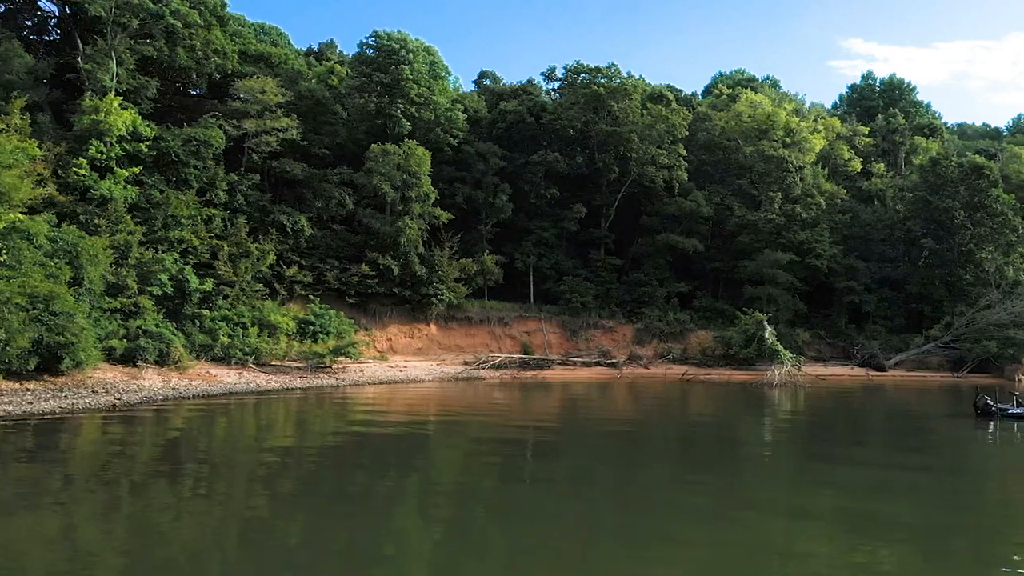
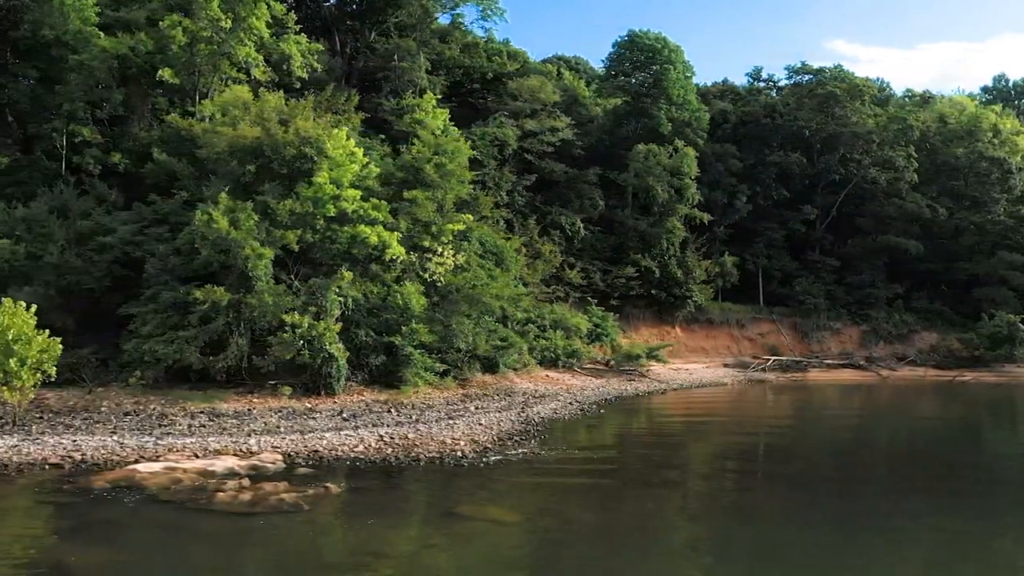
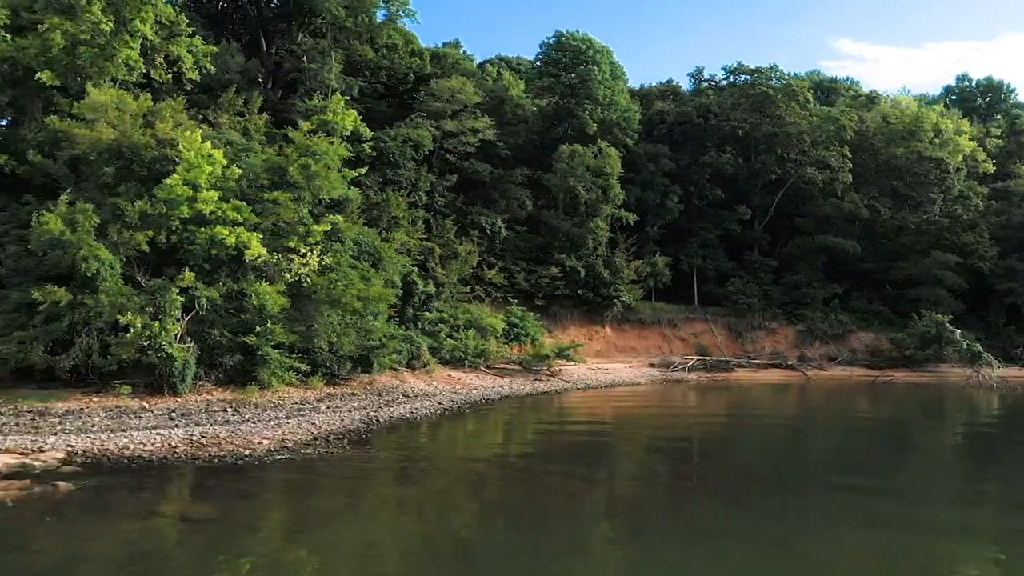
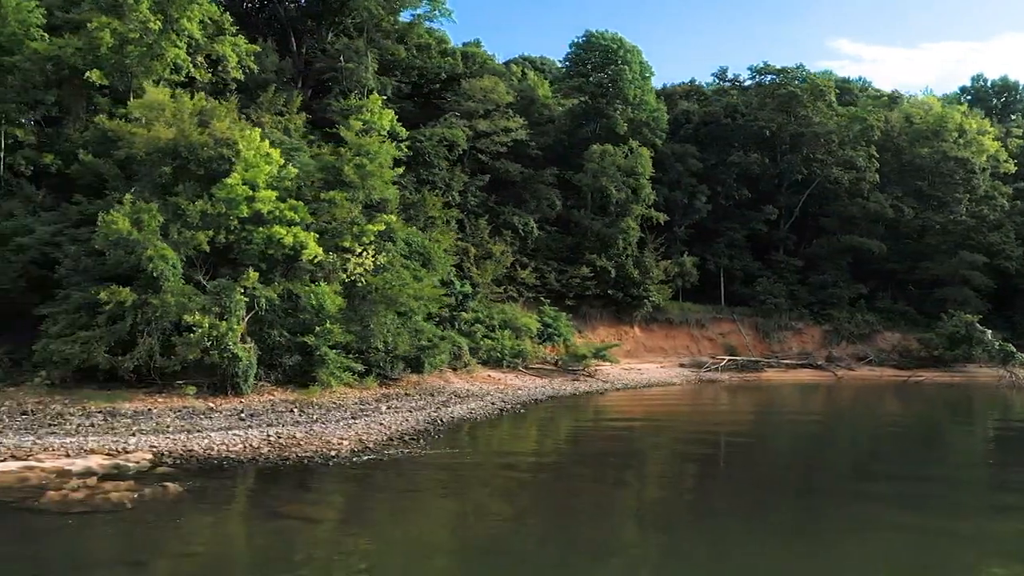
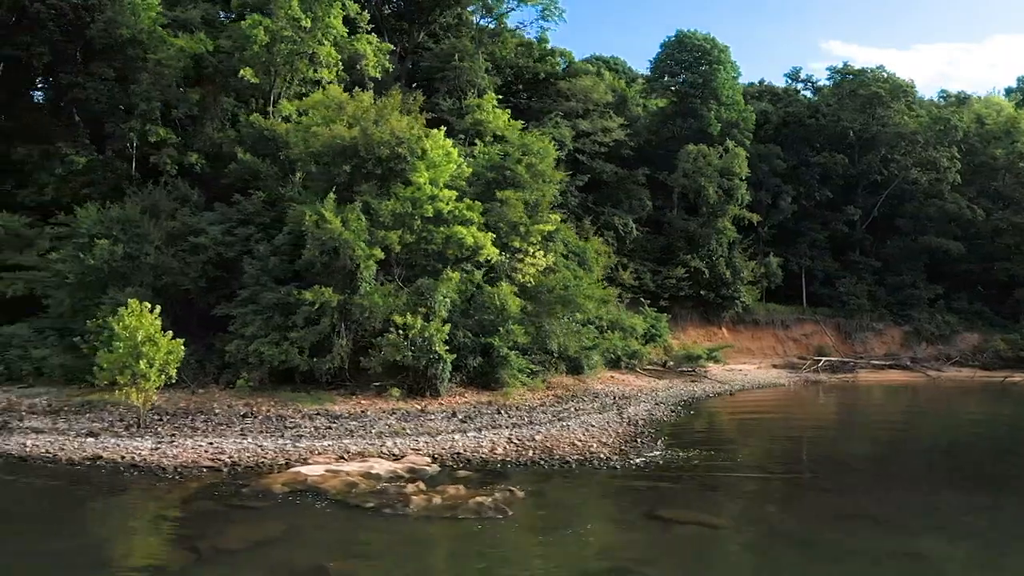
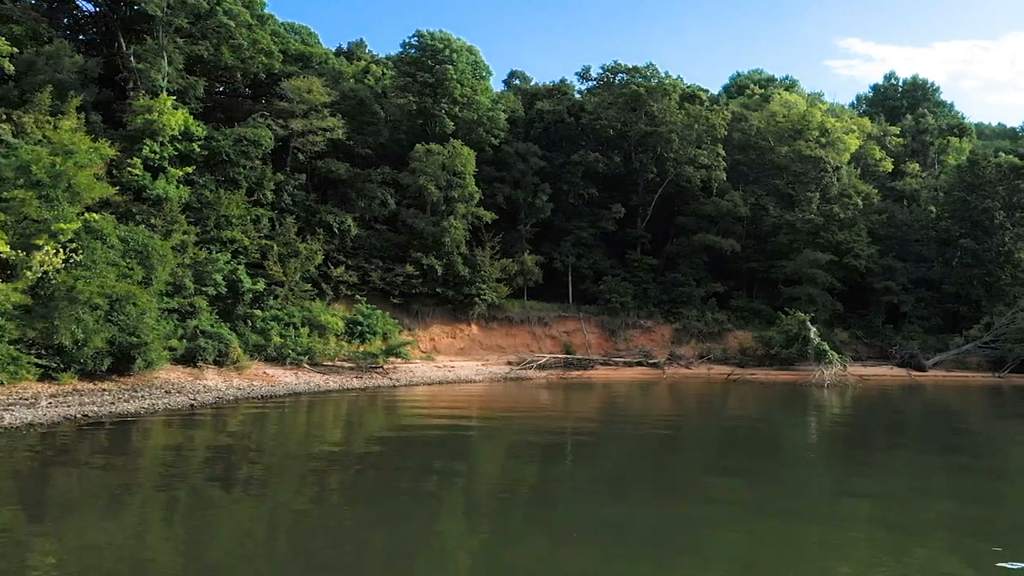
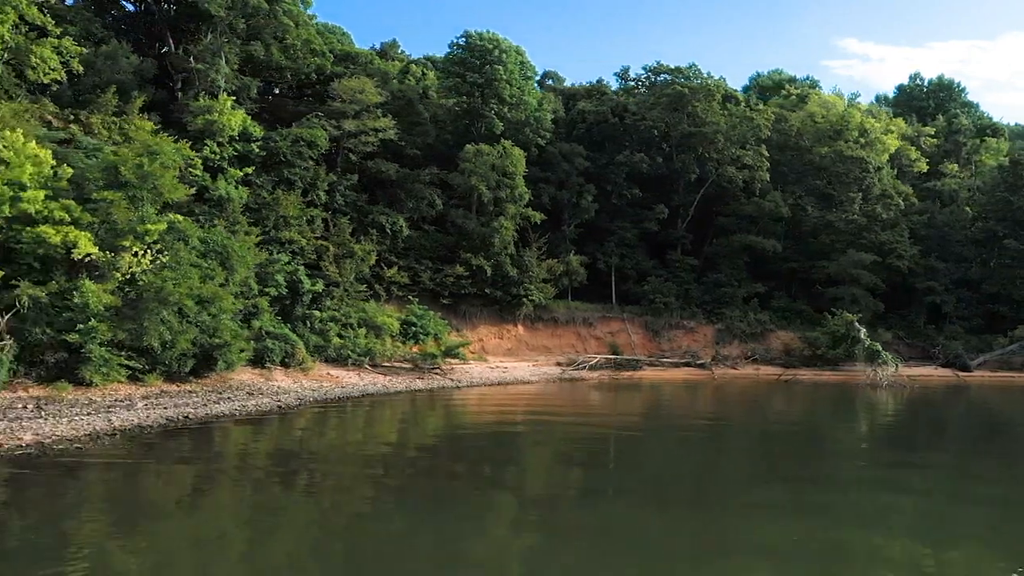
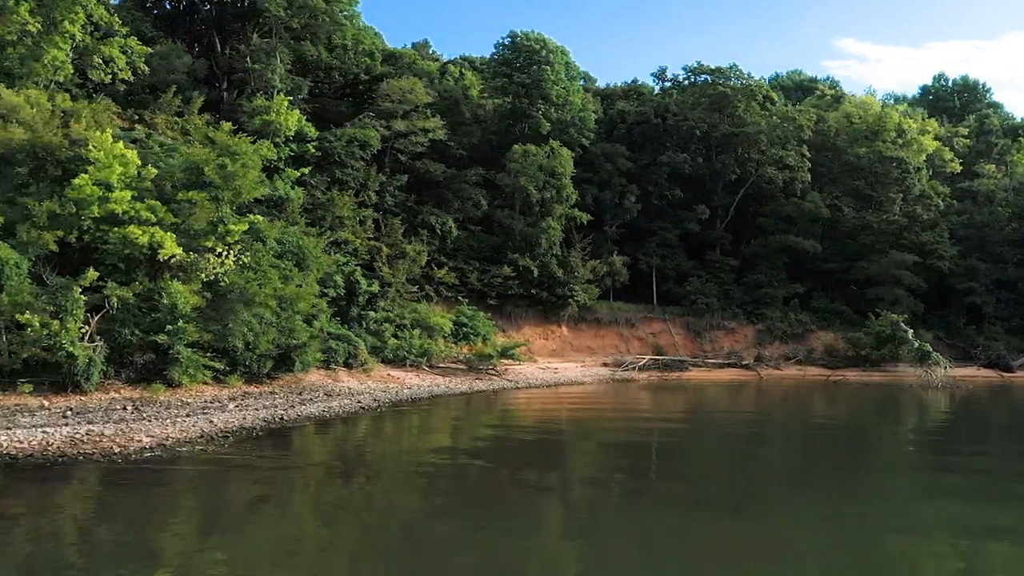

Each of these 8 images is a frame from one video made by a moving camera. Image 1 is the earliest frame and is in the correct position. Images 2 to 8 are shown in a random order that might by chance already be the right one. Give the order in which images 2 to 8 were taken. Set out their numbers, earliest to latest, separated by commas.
6, 7, 8, 3, 4, 2, 5
